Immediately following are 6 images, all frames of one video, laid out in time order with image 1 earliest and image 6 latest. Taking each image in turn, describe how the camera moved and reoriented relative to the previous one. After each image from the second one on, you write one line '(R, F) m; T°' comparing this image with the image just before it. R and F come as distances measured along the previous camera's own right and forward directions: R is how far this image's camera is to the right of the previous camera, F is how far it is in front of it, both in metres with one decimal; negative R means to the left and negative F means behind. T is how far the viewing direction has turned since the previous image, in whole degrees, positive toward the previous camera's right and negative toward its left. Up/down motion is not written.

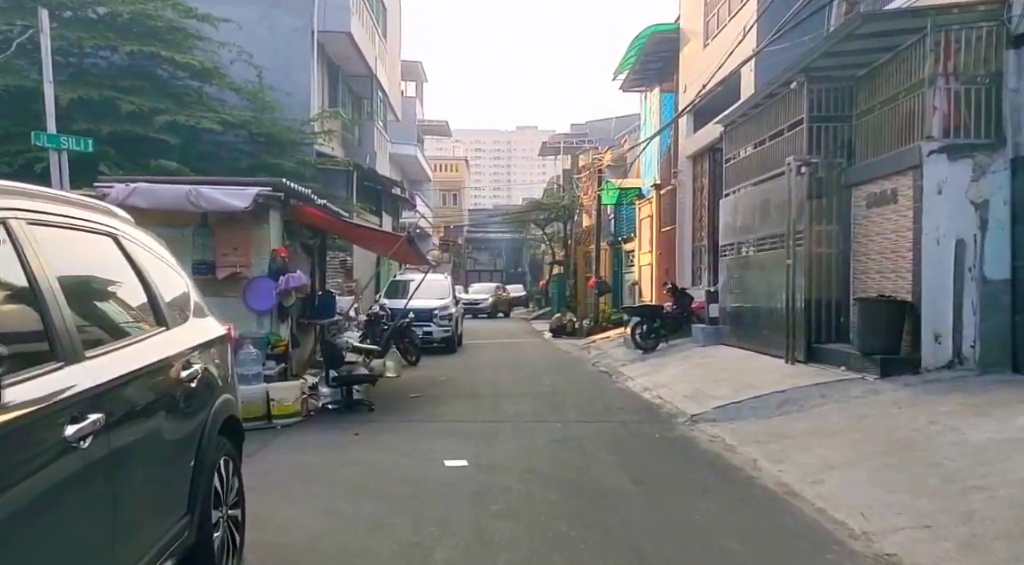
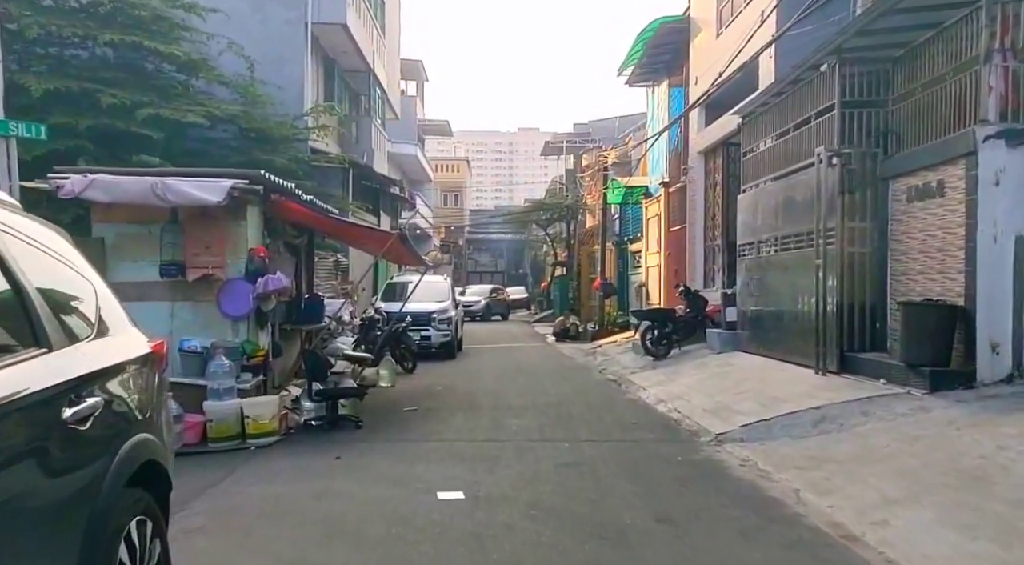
(0.0, +1.0) m; 0°
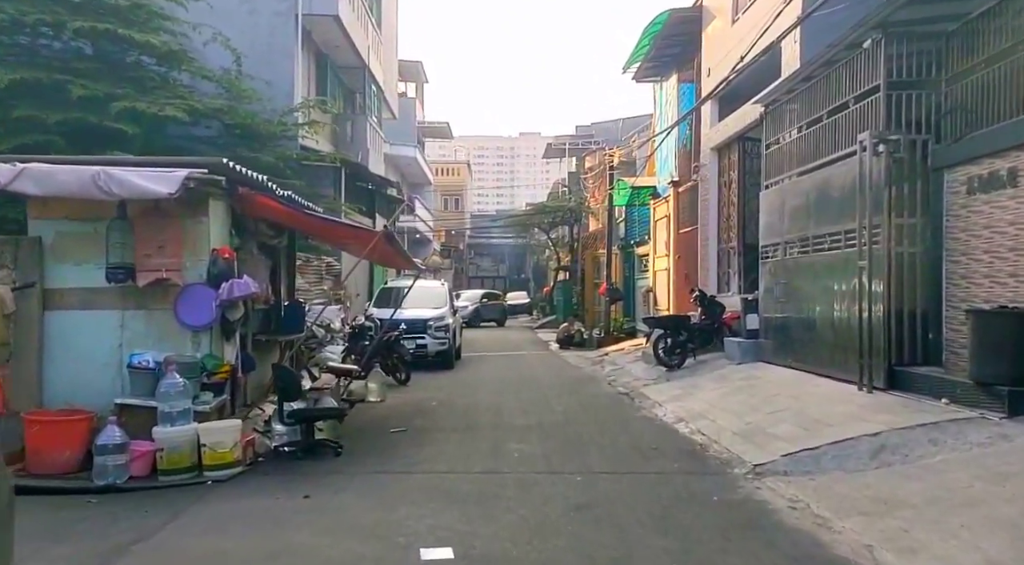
(0.0, +1.3) m; 0°
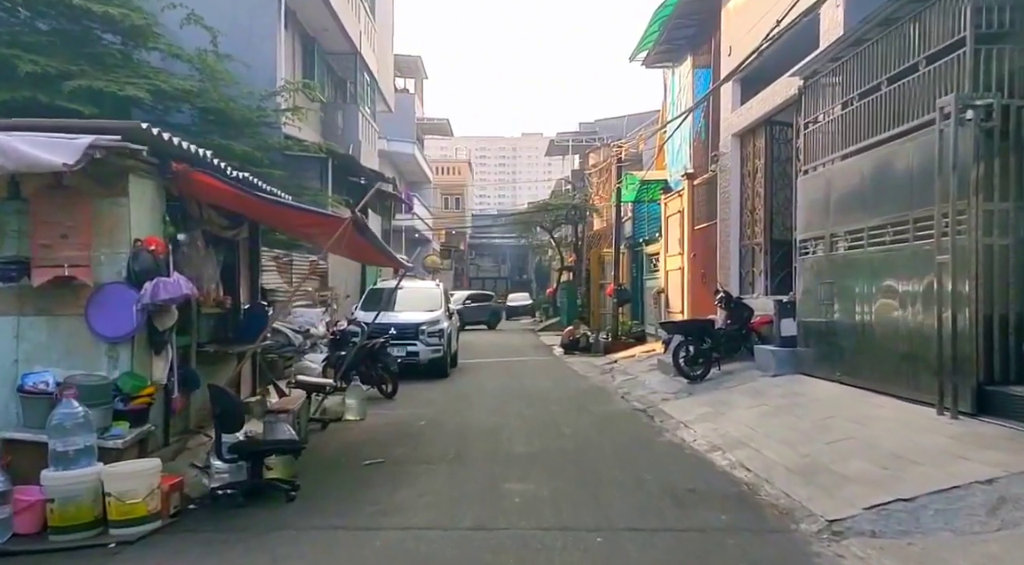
(0.0, +1.7) m; 0°
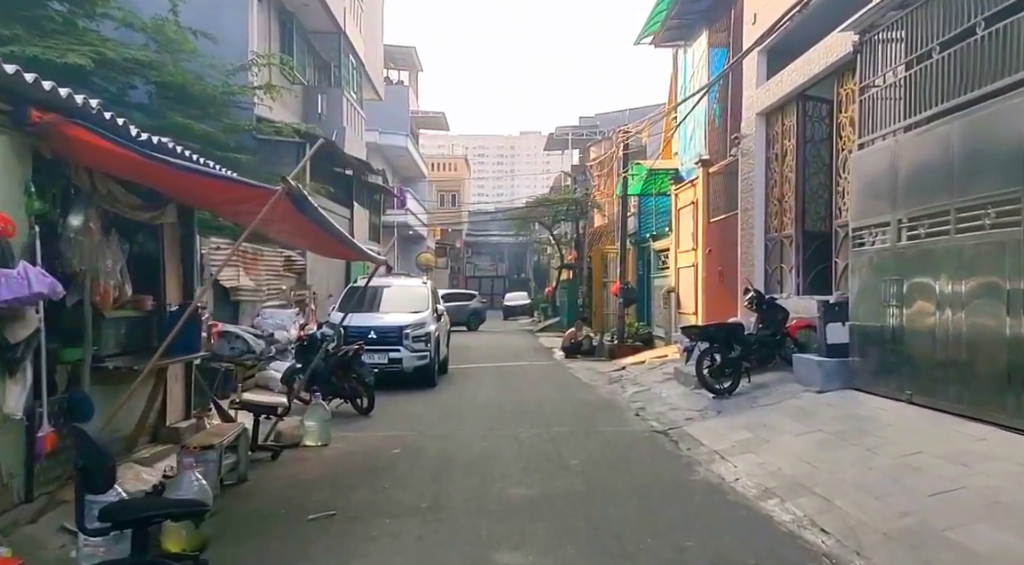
(0.0, +2.0) m; 0°
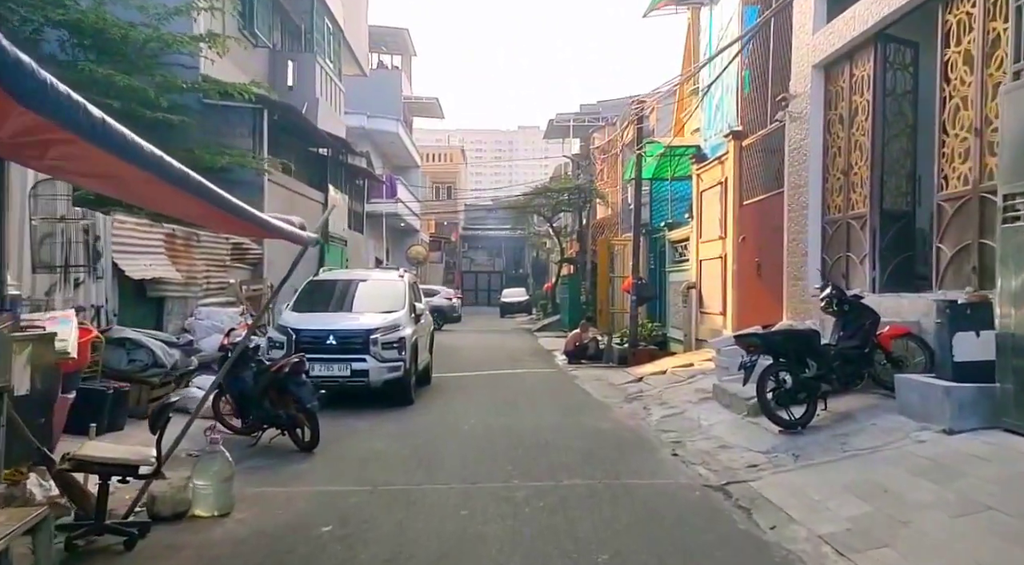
(0.0, +3.1) m; 0°
